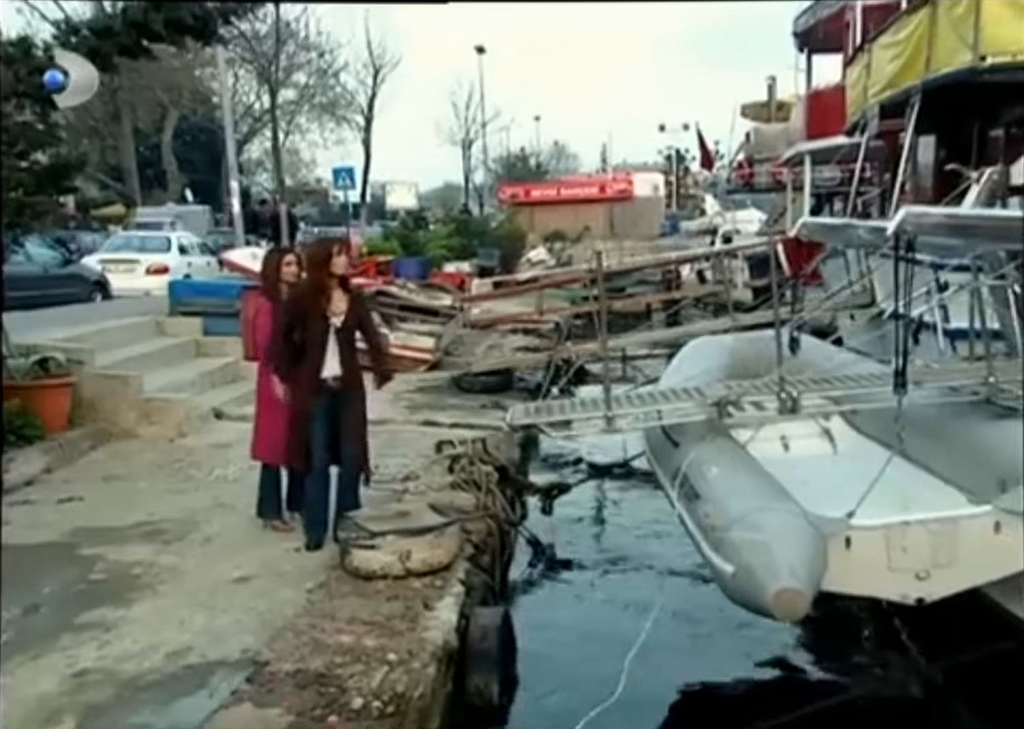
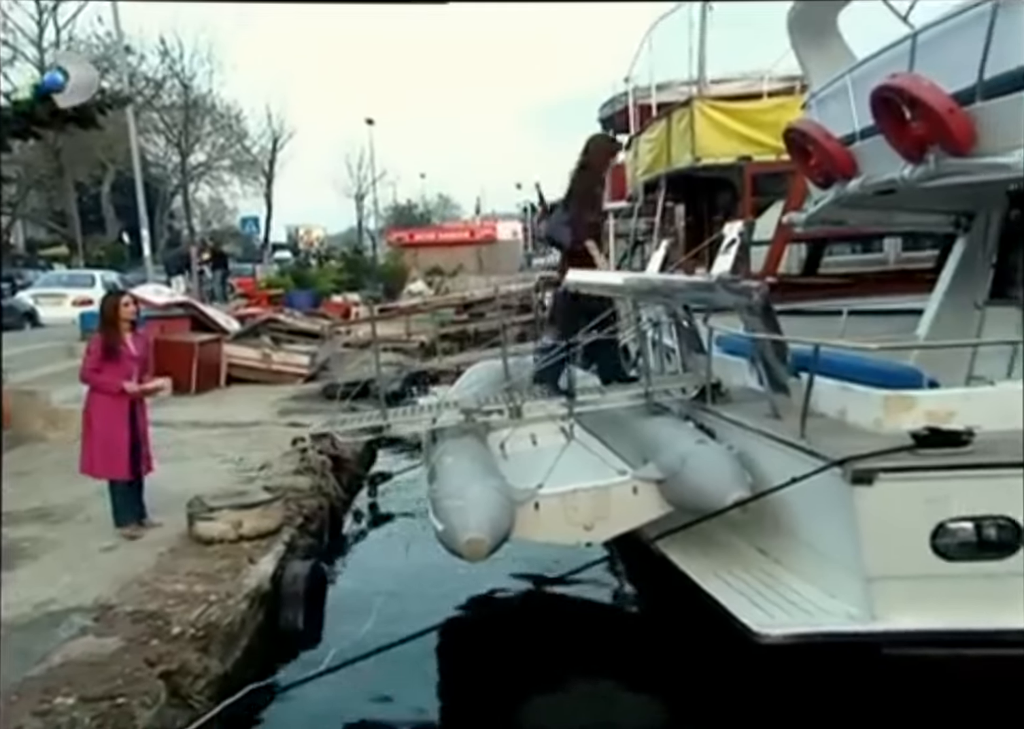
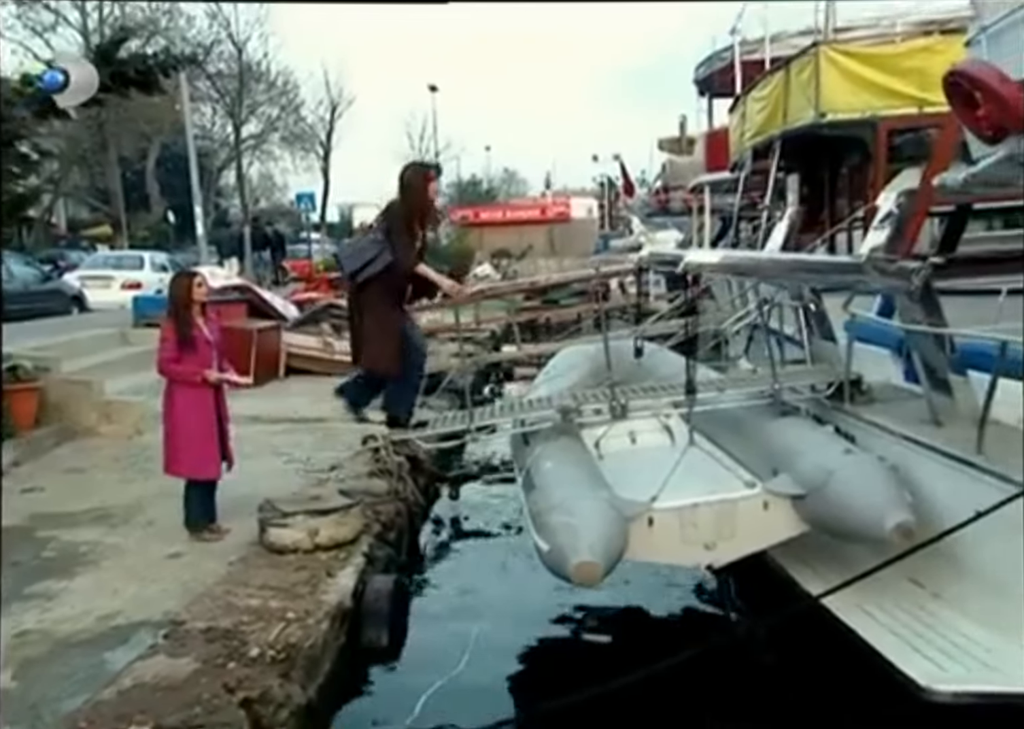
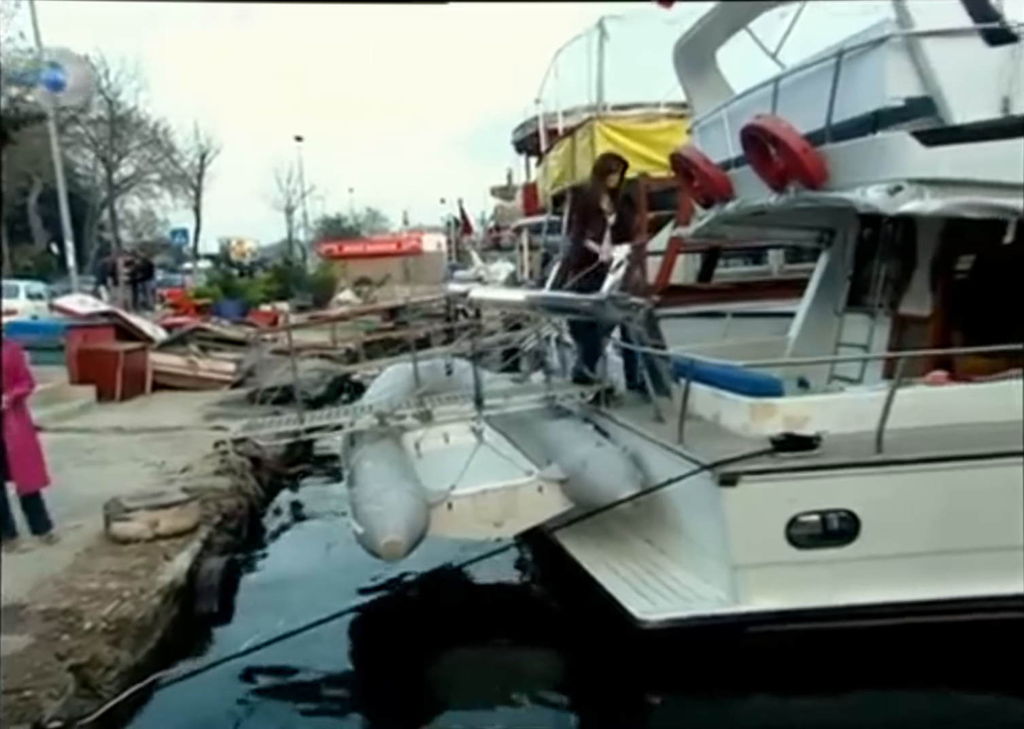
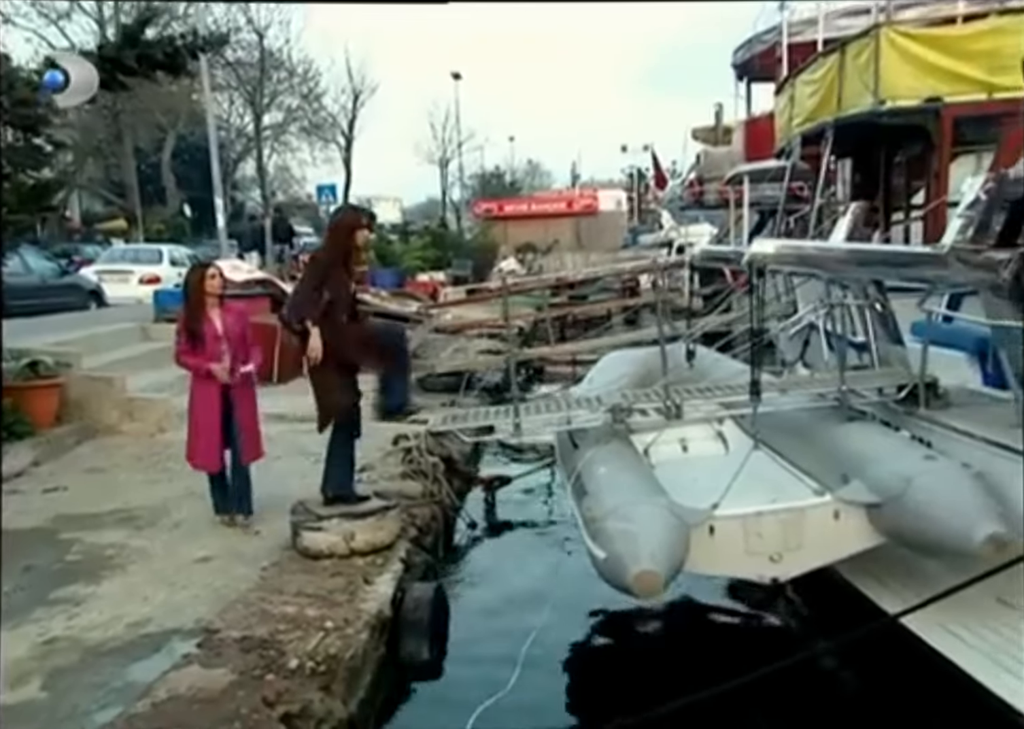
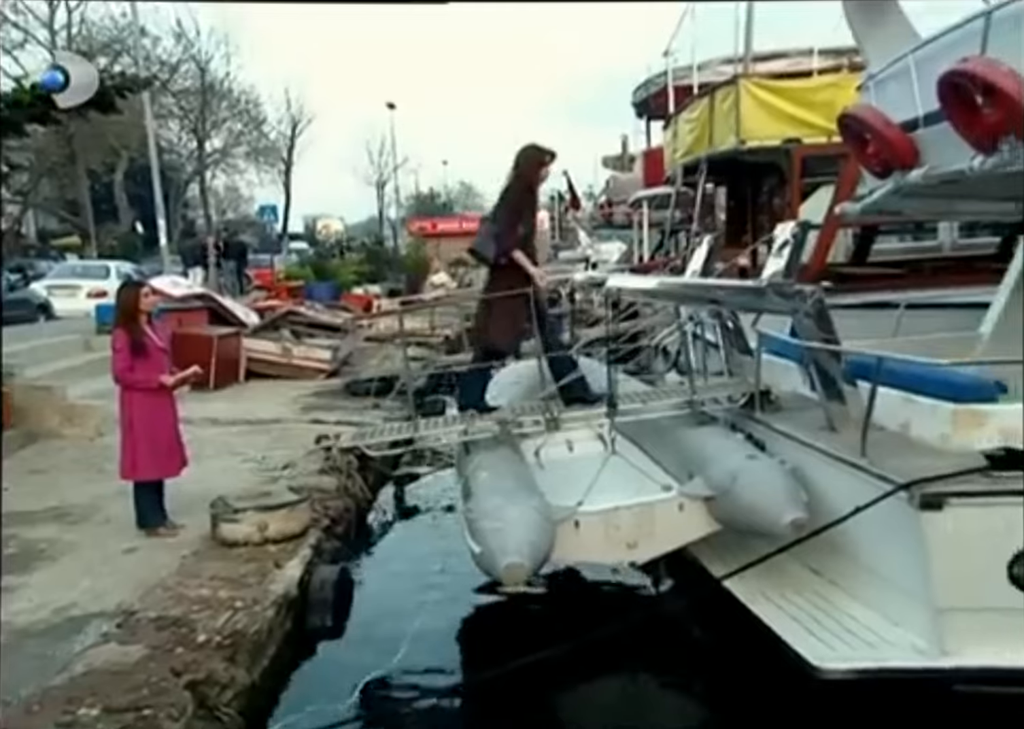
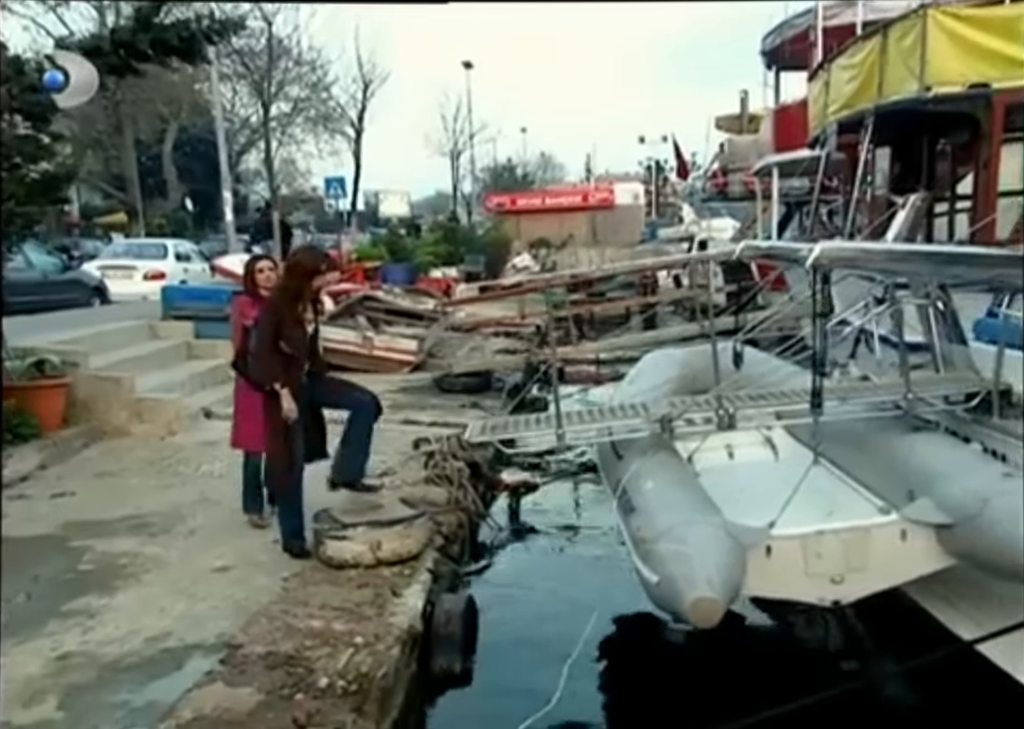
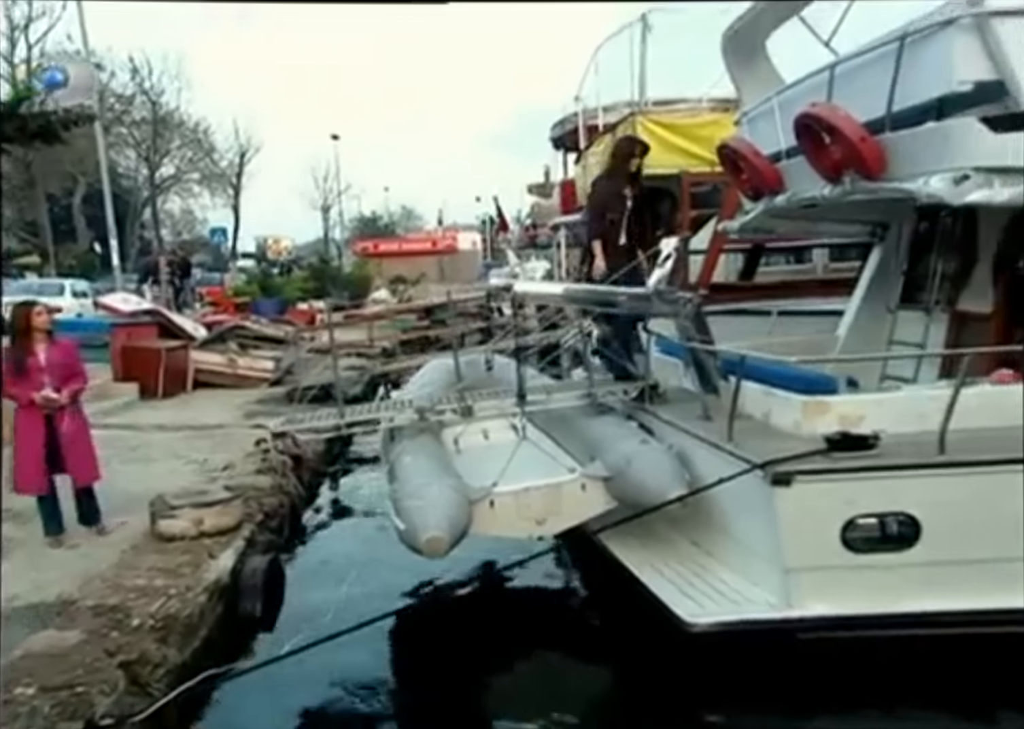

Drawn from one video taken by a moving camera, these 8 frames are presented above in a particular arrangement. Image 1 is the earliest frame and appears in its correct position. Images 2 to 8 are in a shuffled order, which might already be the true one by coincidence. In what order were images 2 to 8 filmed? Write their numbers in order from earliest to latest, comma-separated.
7, 5, 3, 6, 2, 8, 4
